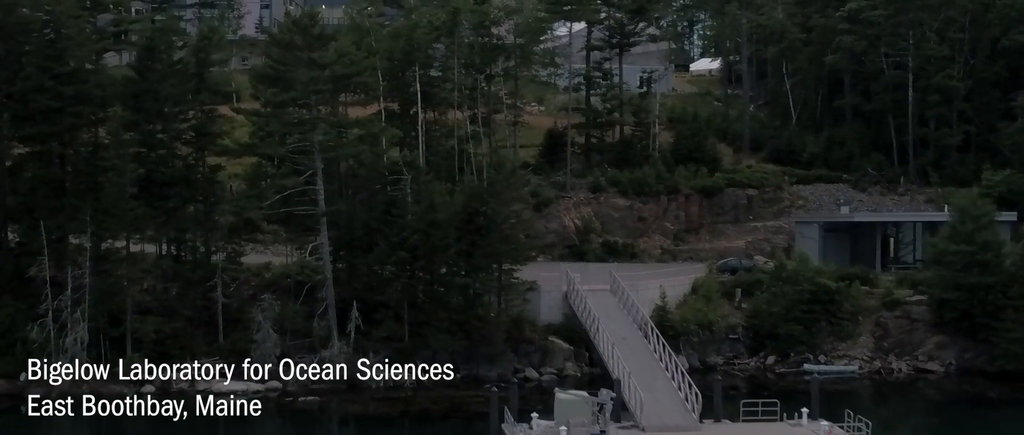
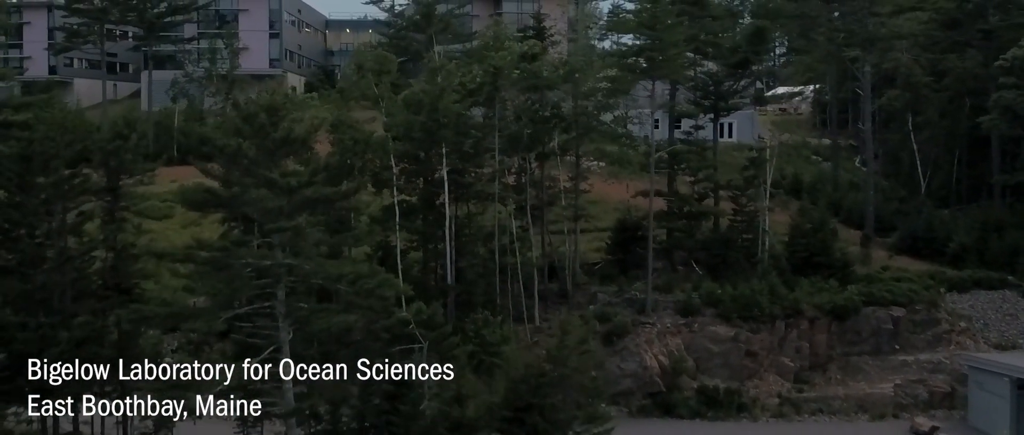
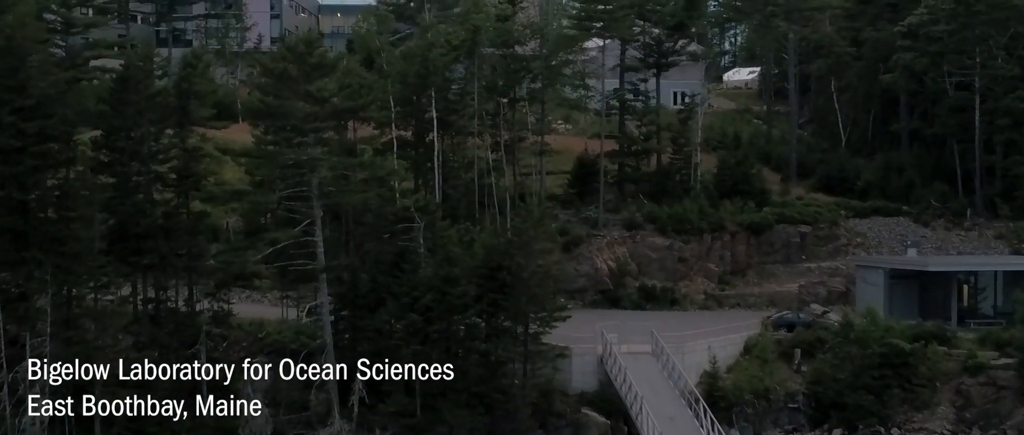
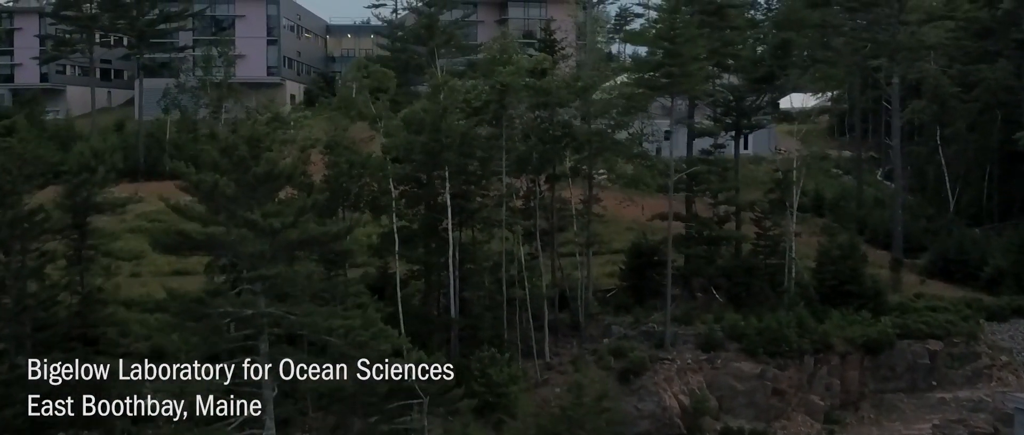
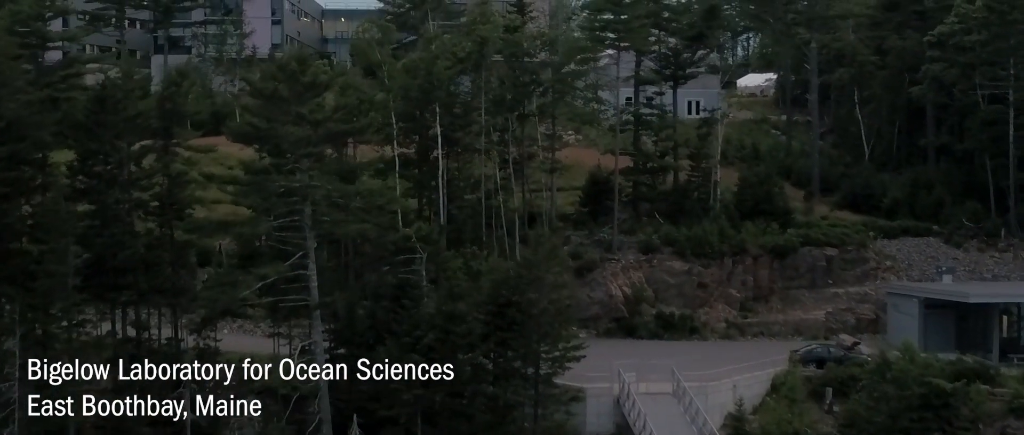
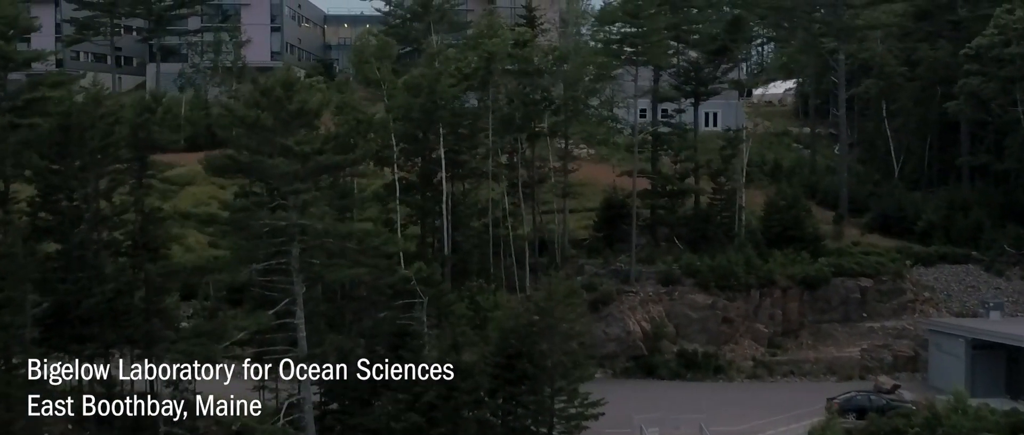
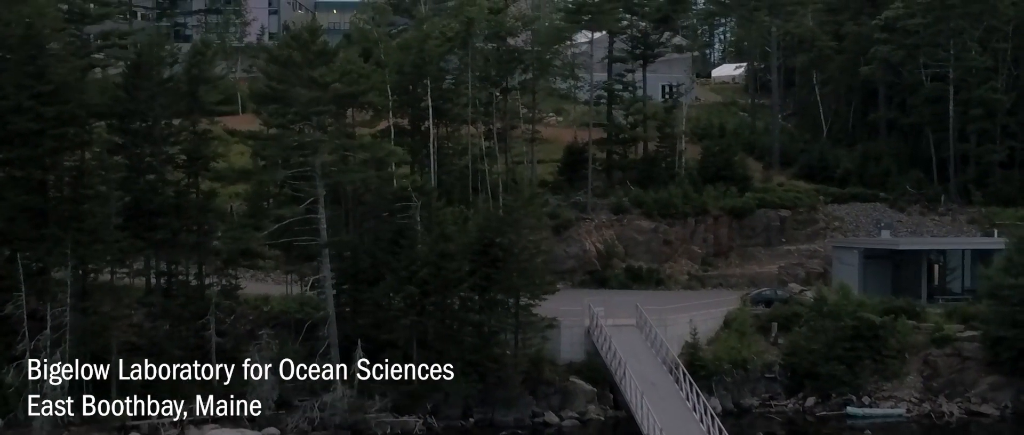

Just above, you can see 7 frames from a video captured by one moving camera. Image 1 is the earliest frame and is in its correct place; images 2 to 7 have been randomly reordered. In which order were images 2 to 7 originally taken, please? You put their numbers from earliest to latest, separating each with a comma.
7, 3, 5, 6, 2, 4
